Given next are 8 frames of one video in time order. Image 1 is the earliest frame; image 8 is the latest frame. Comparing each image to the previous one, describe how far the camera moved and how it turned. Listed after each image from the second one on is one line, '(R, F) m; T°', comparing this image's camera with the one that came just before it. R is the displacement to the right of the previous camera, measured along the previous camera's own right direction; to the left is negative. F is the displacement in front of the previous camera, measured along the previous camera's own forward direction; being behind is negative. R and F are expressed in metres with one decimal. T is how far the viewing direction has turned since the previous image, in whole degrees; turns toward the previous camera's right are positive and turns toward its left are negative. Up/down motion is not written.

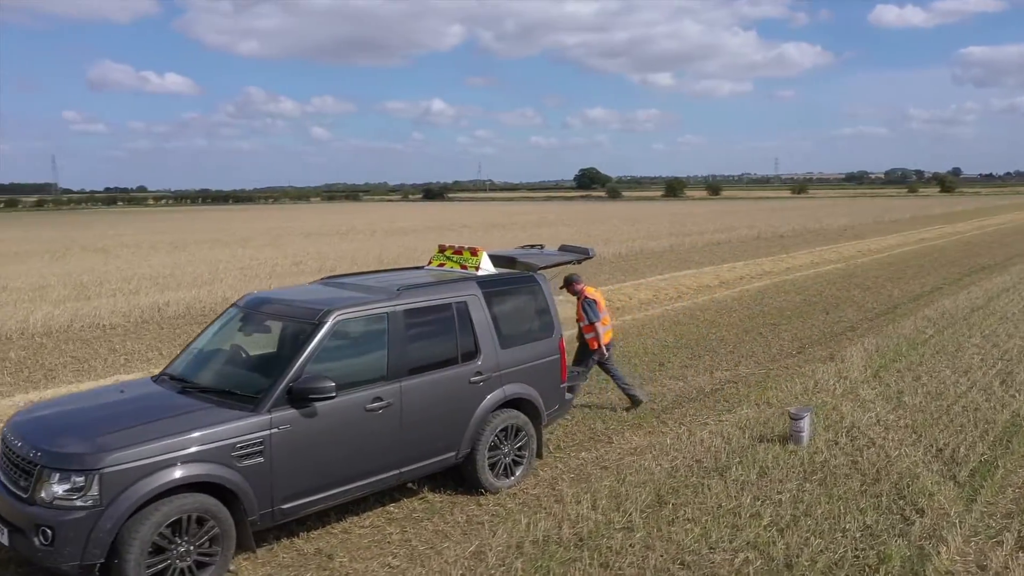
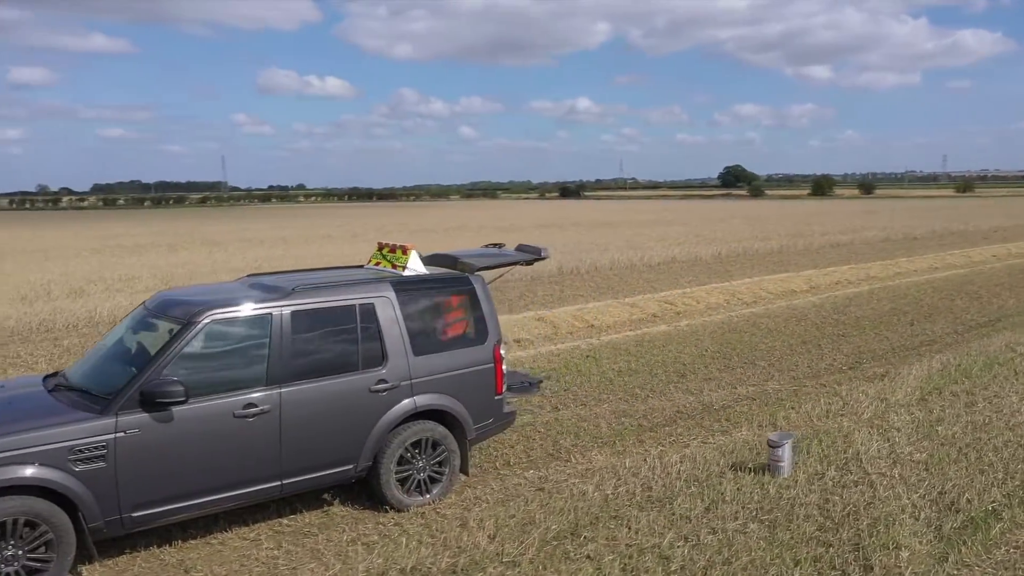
(+1.6, +0.7) m; -10°
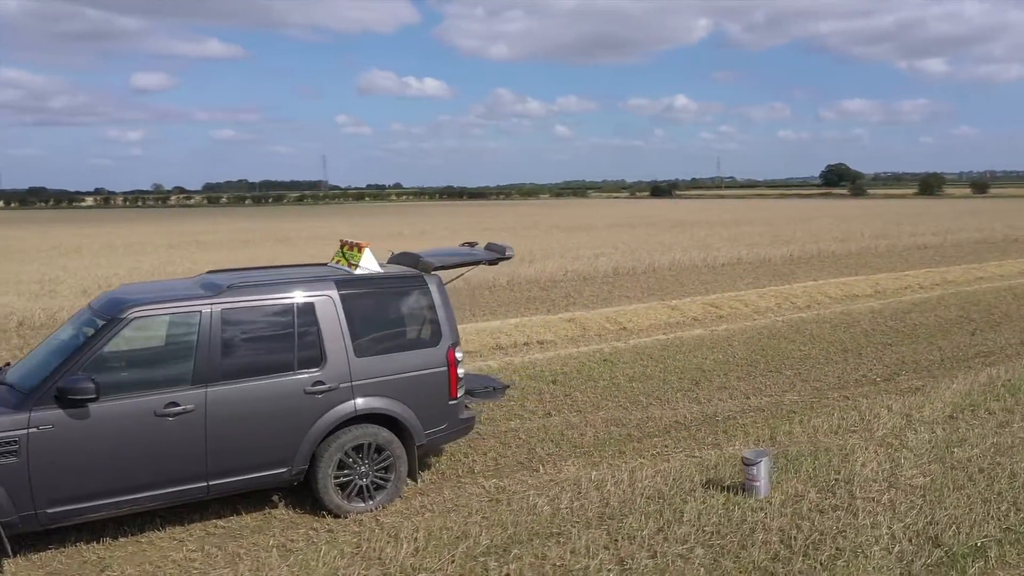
(+1.0, +0.3) m; -6°
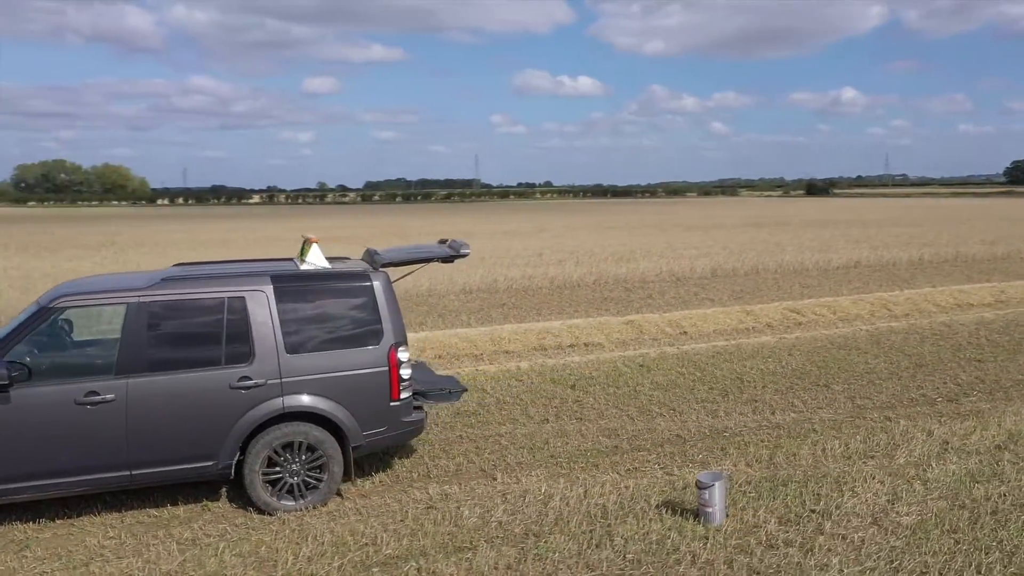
(+1.5, +0.4) m; -10°
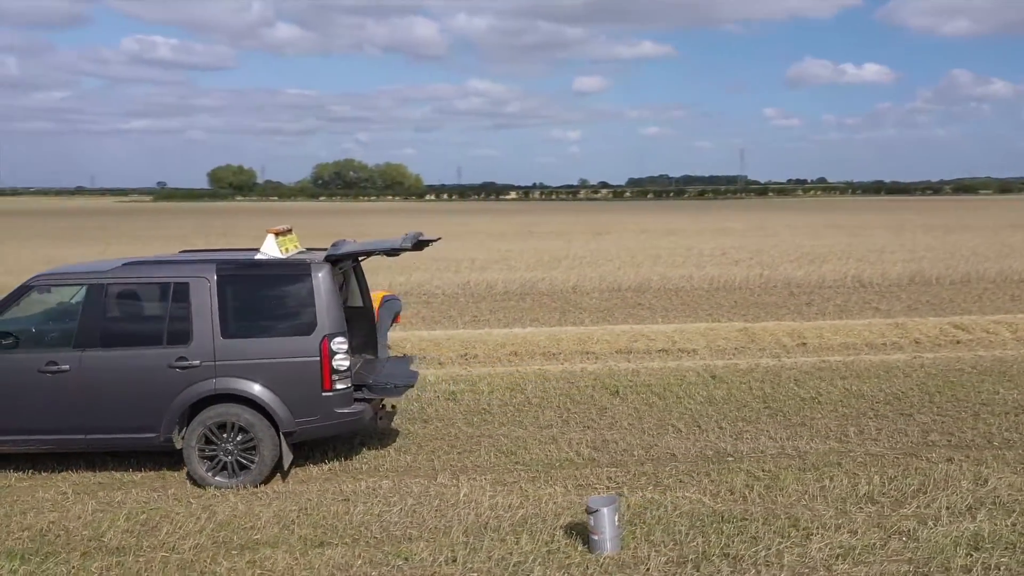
(+2.3, +0.6) m; -18°
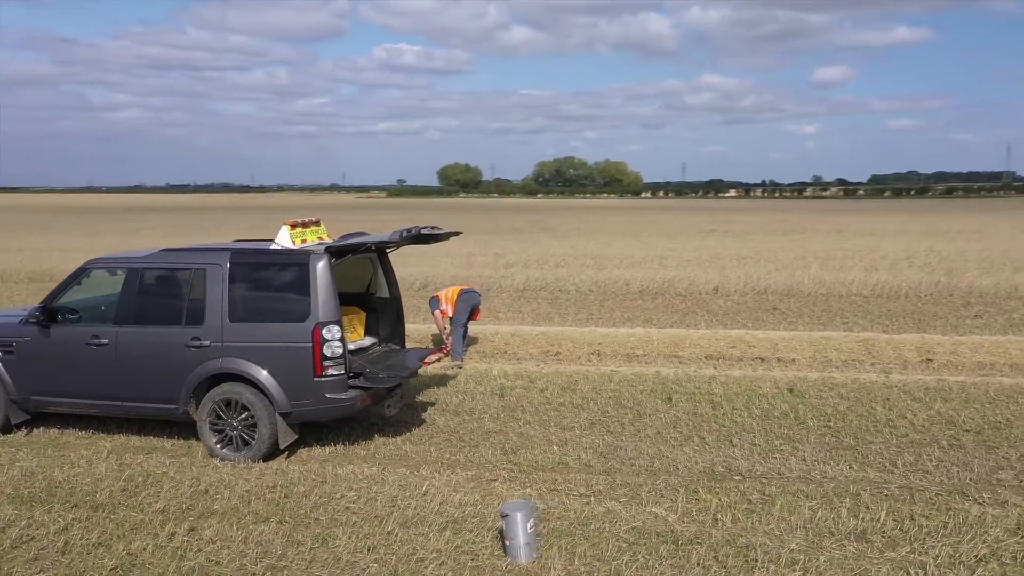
(+1.8, +0.3) m; -15°
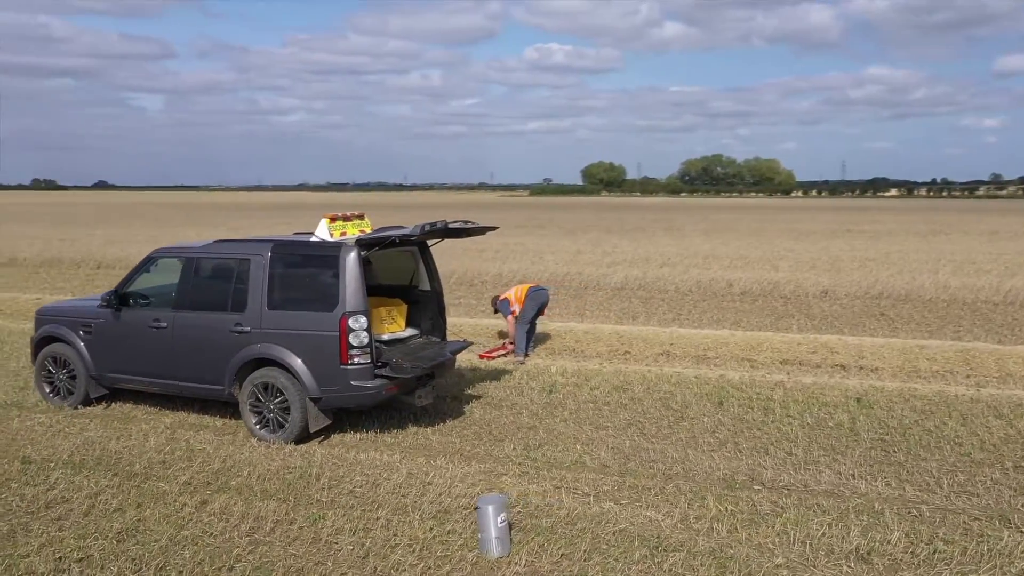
(+1.0, +0.1) m; -10°
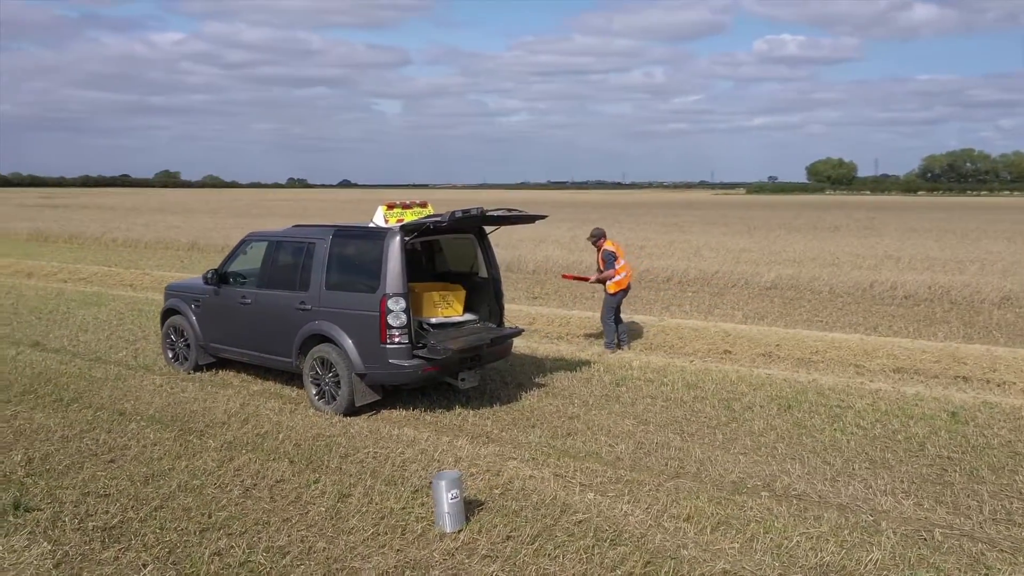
(+1.5, +0.1) m; -15°
